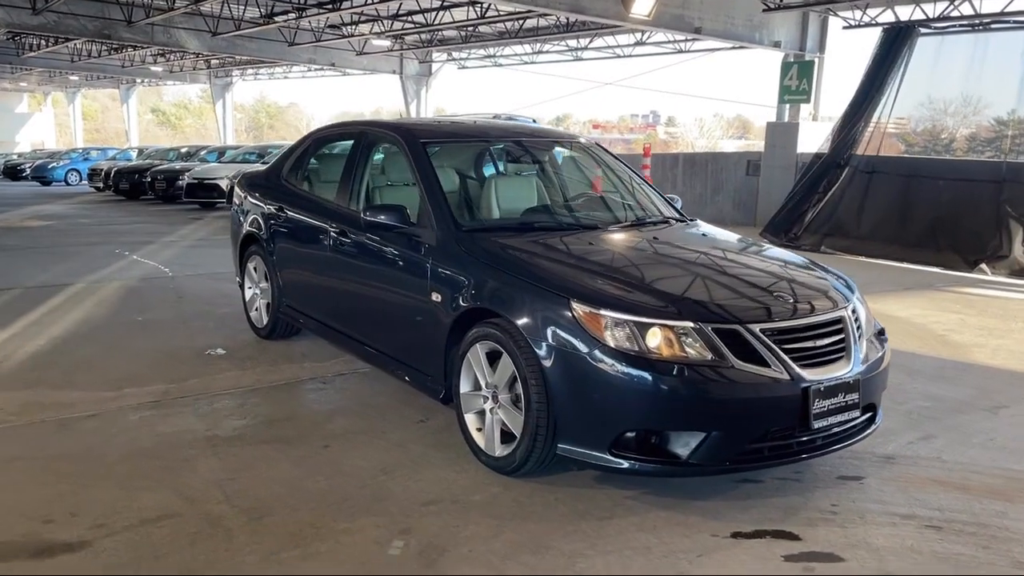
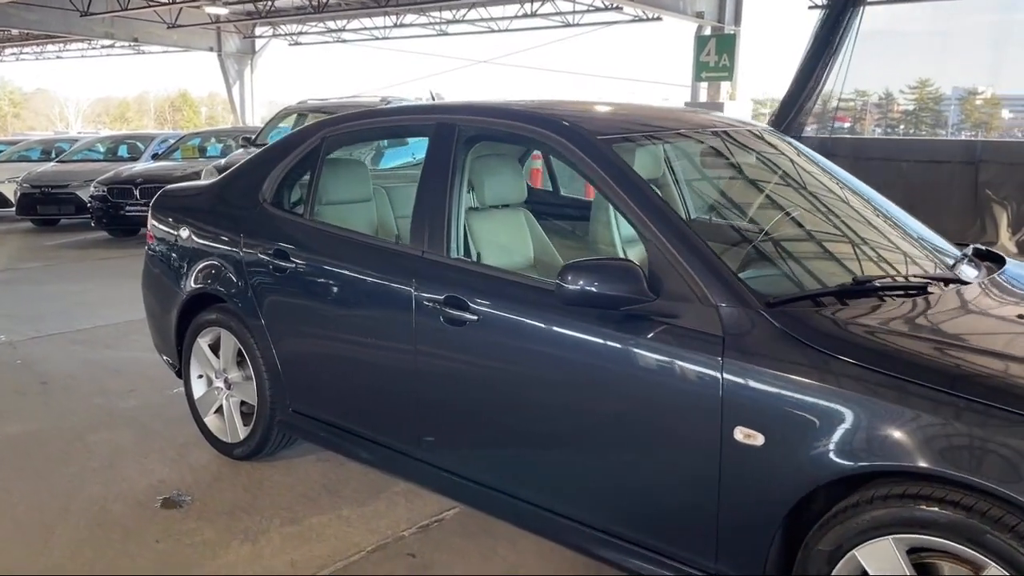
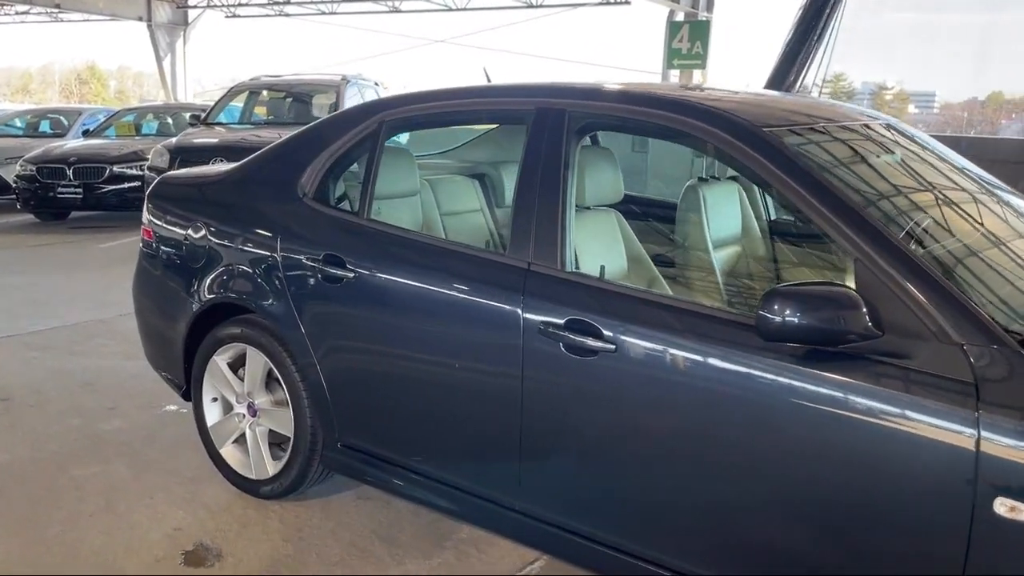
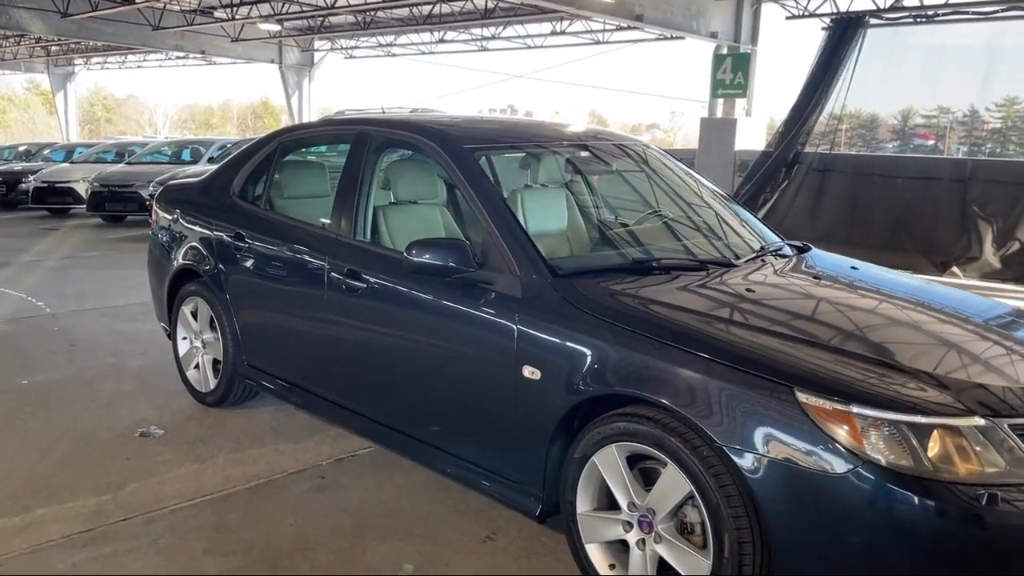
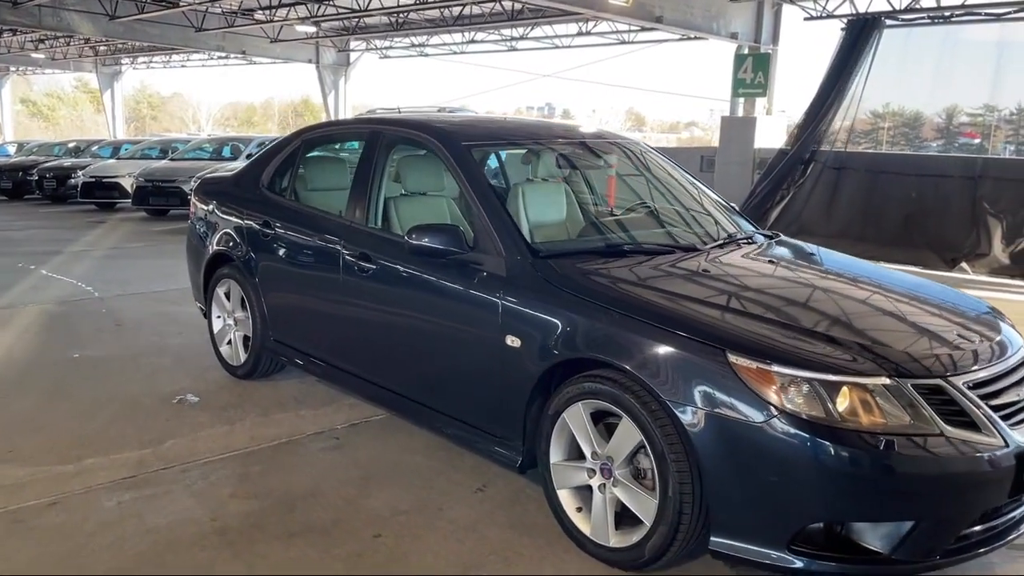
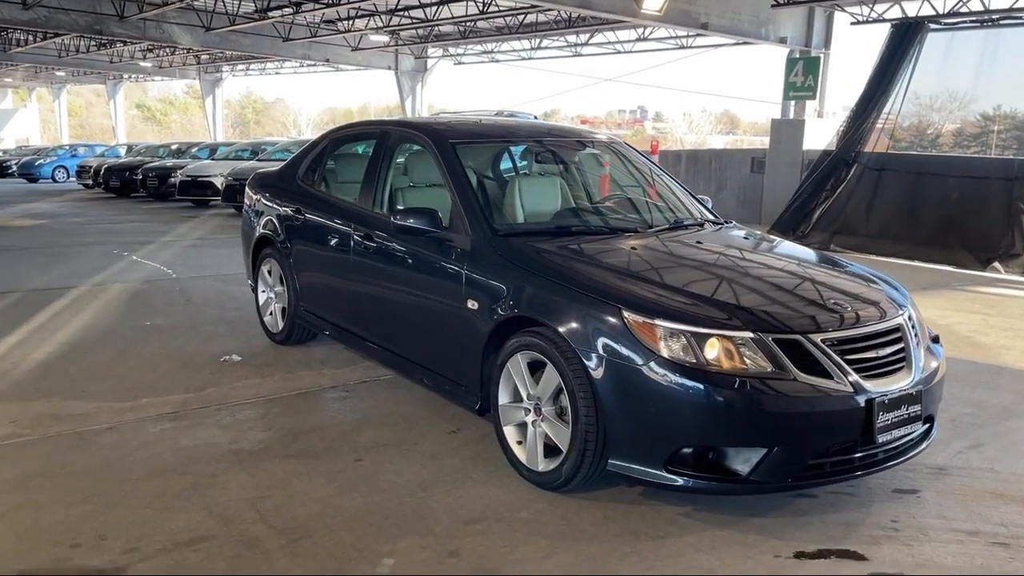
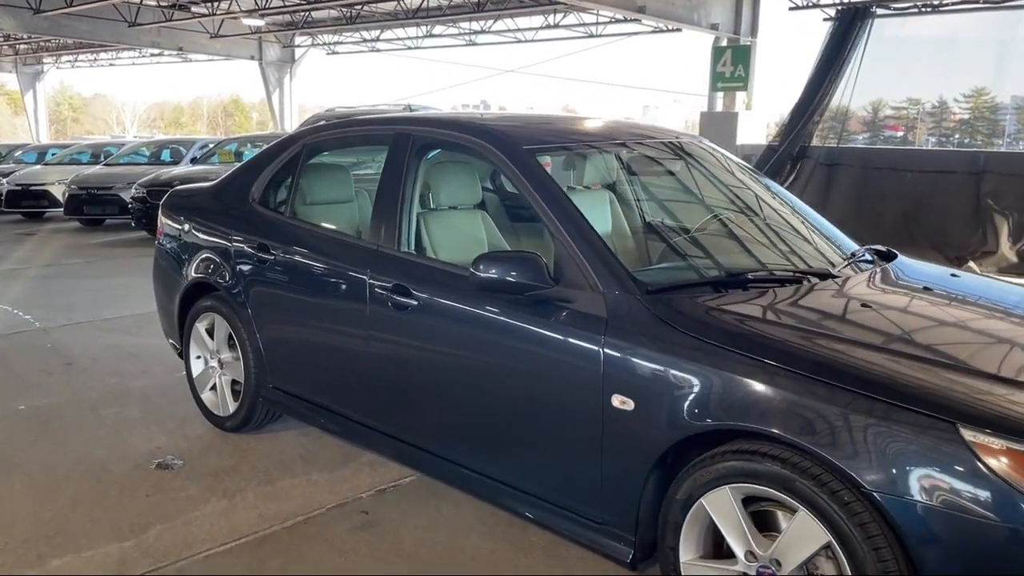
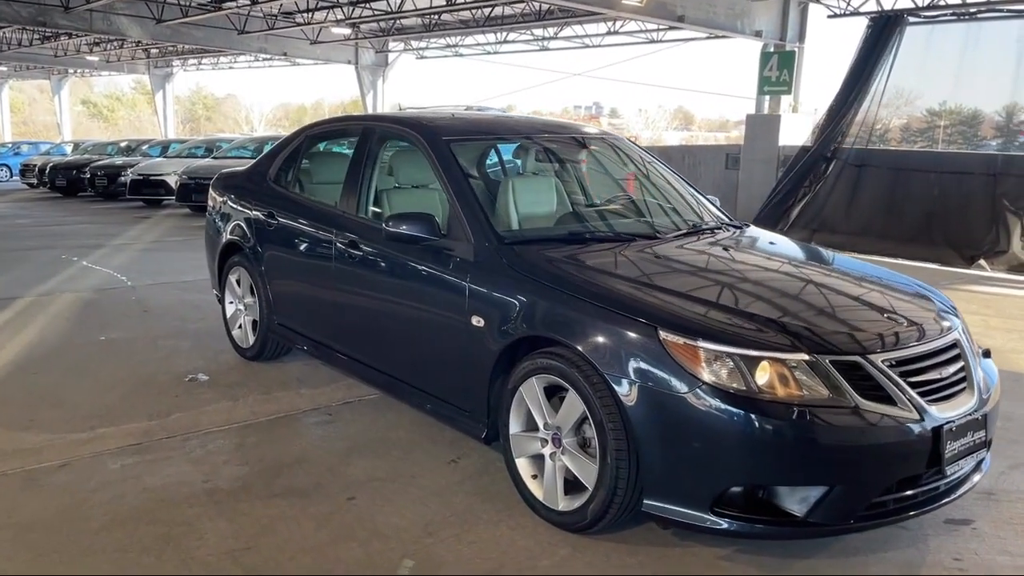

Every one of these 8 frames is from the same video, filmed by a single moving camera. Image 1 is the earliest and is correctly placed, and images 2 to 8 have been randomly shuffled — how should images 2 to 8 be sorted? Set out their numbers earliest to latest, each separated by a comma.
6, 8, 5, 4, 7, 2, 3
